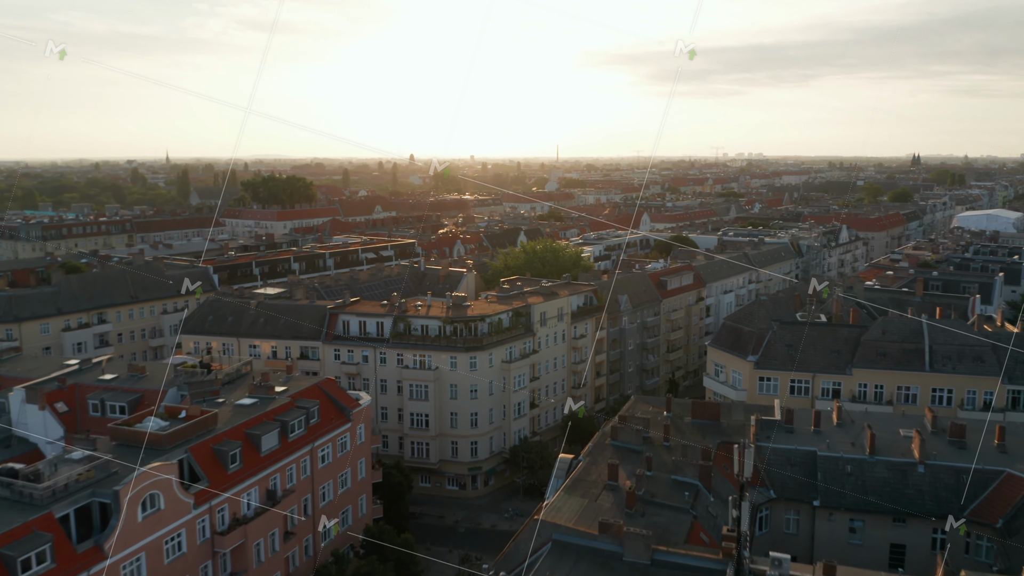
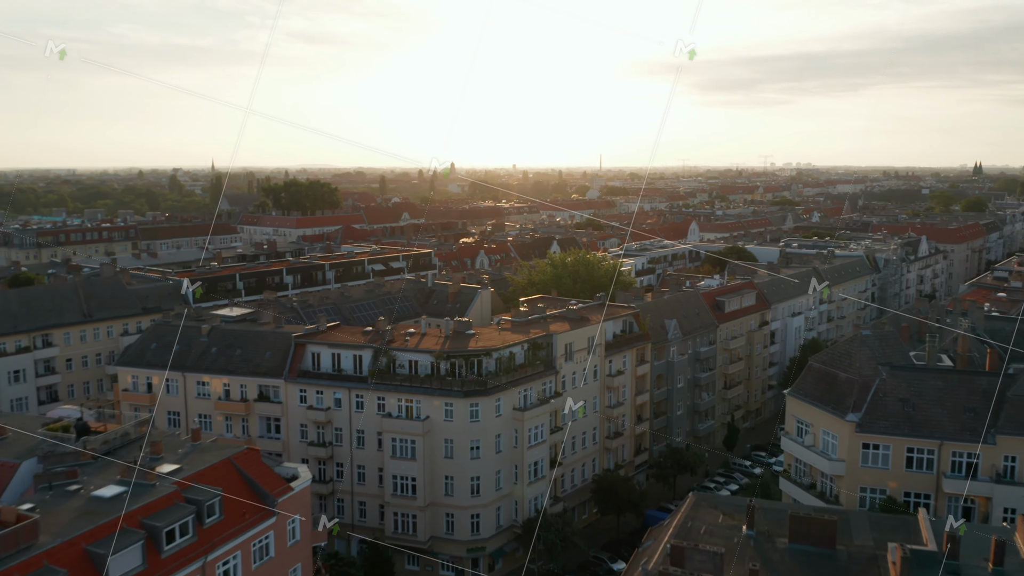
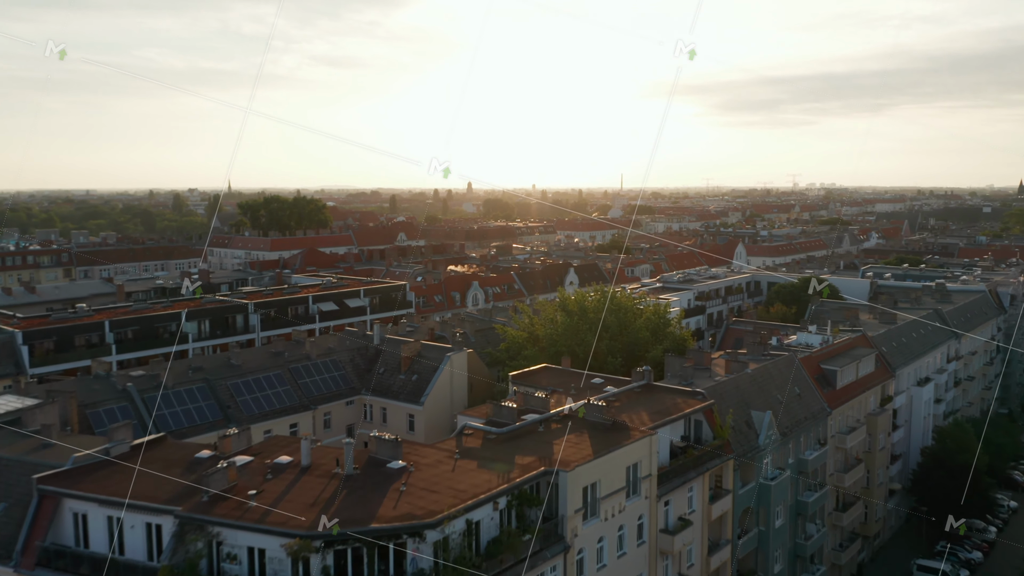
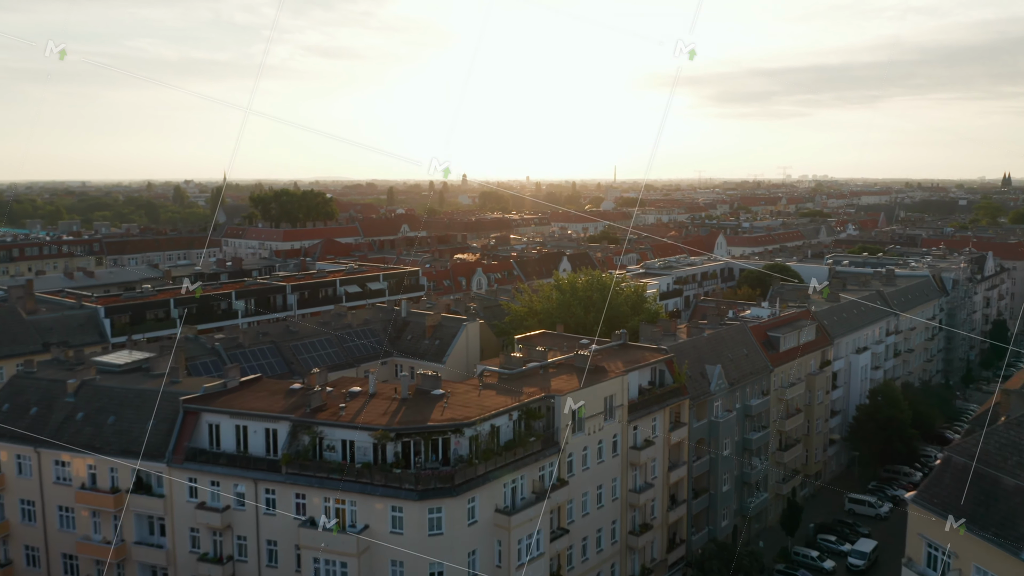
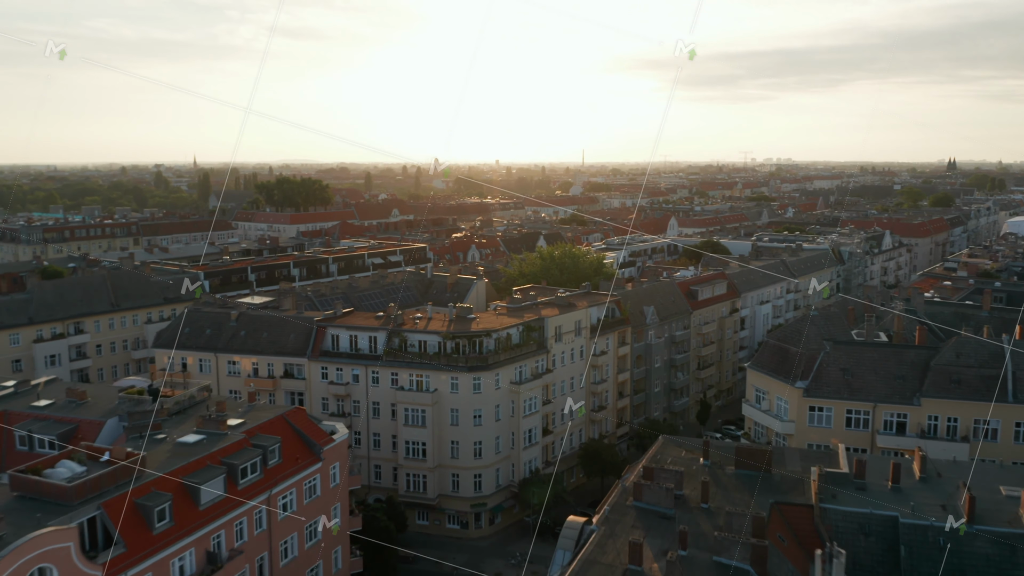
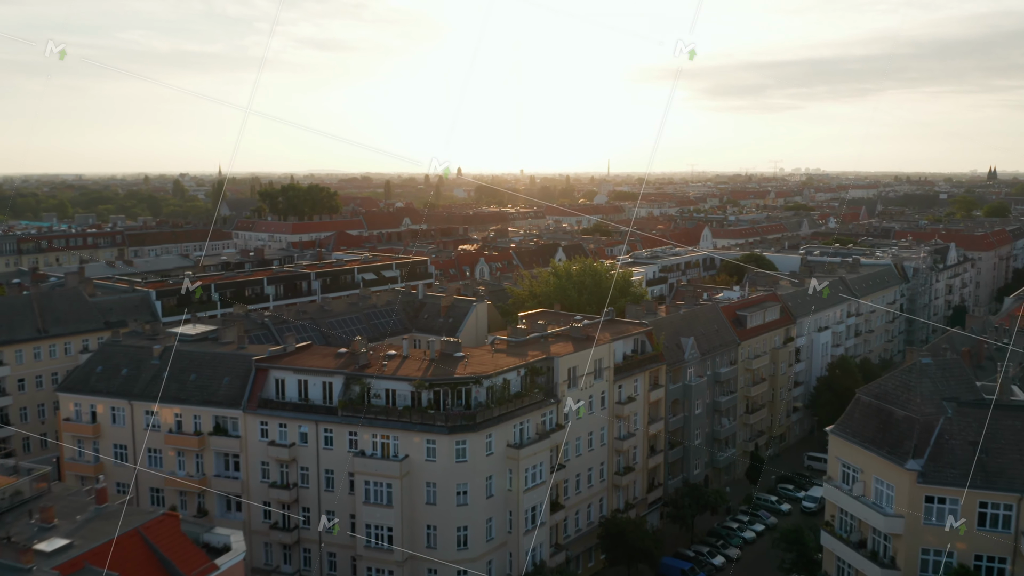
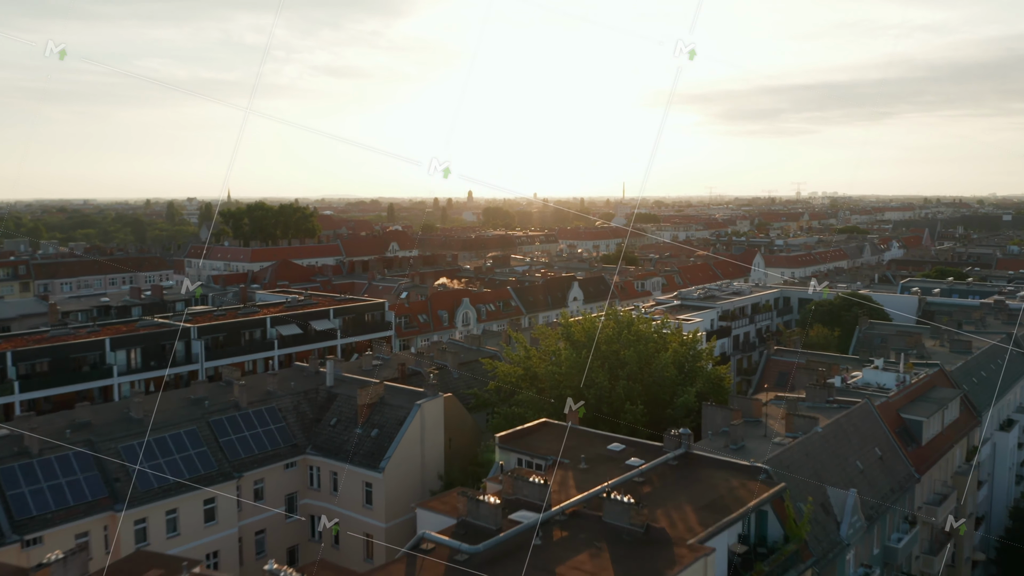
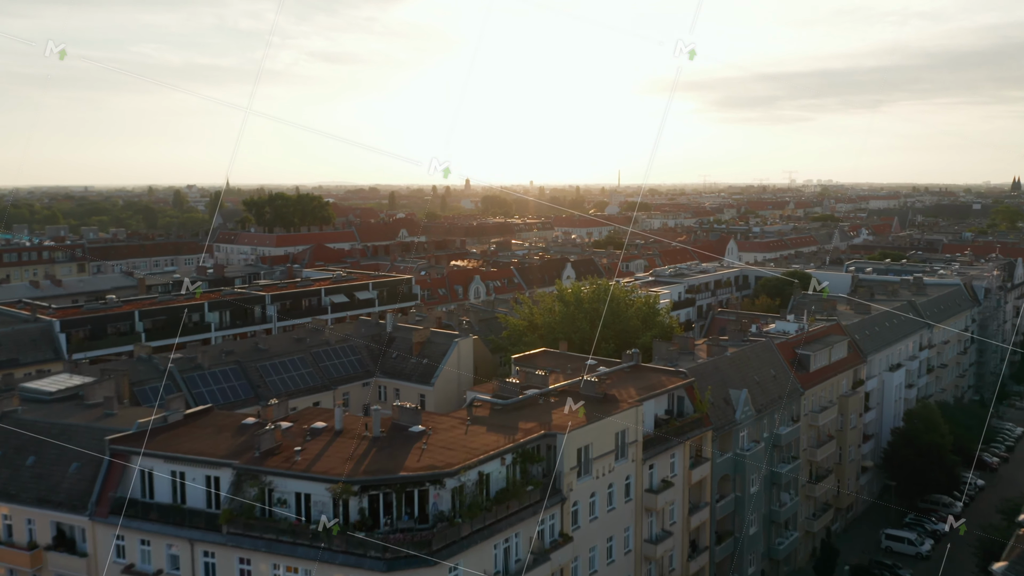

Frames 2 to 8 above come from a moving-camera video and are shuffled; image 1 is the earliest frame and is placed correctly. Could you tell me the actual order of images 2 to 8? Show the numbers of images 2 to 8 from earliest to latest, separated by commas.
5, 2, 6, 4, 8, 3, 7
